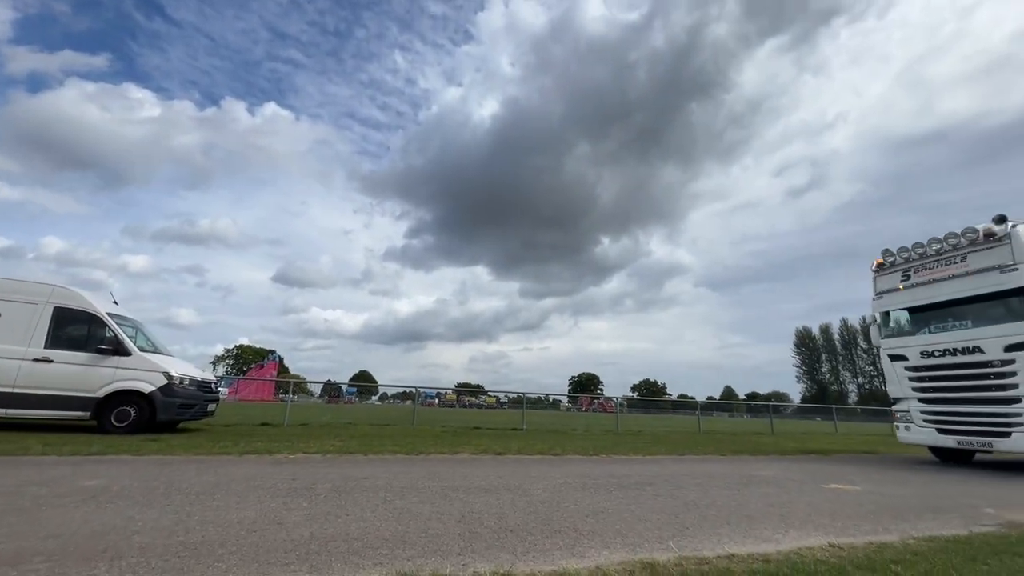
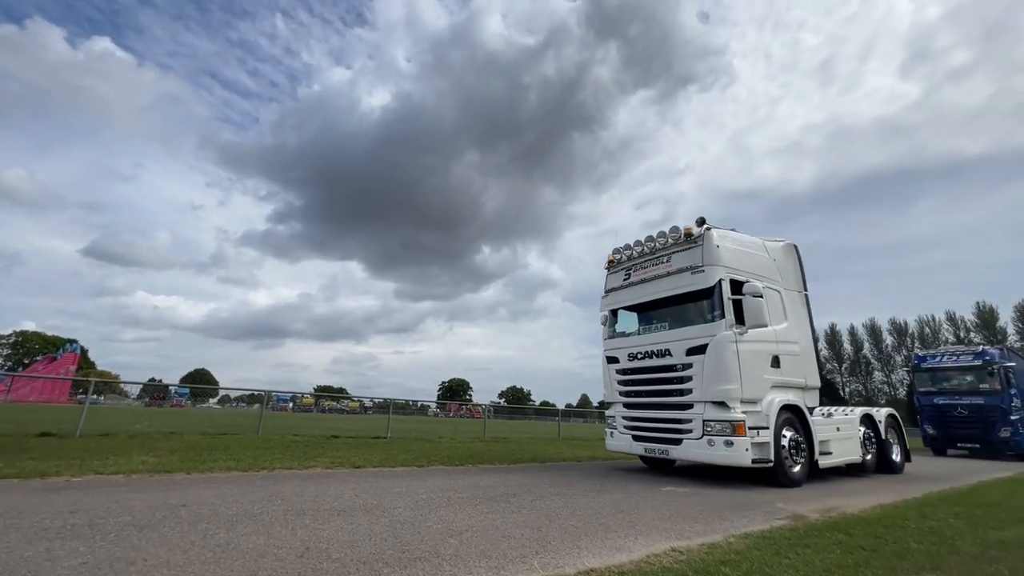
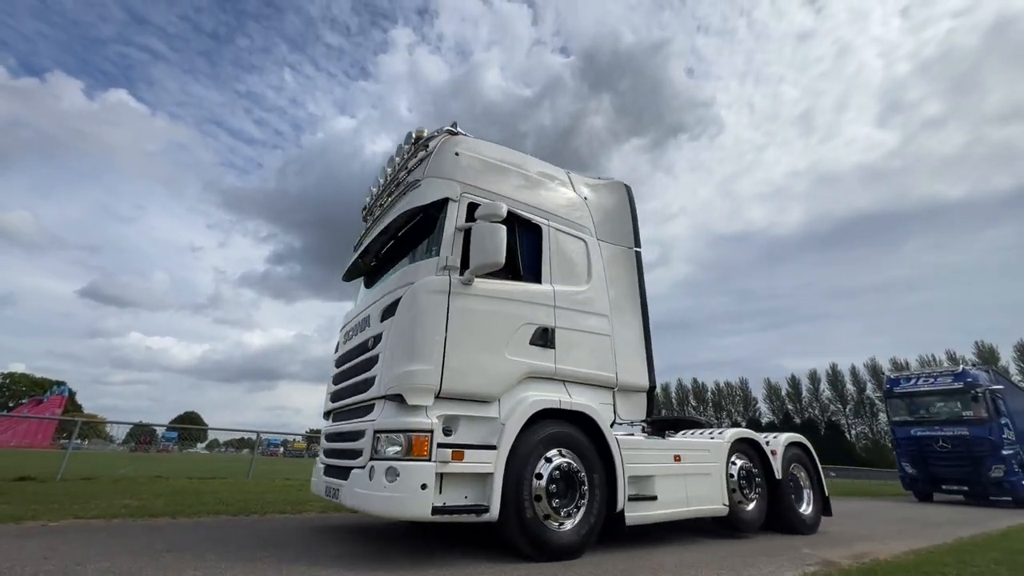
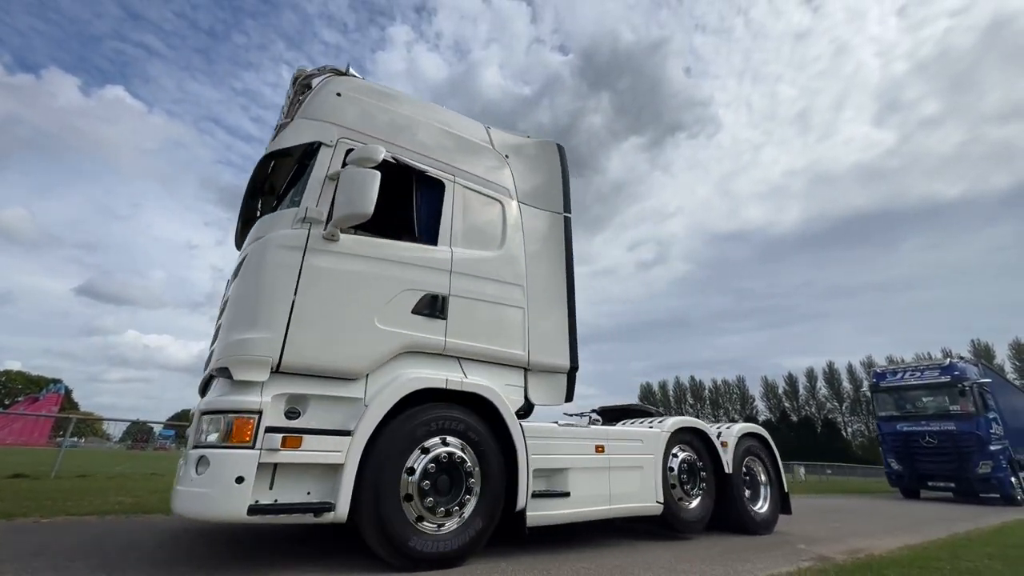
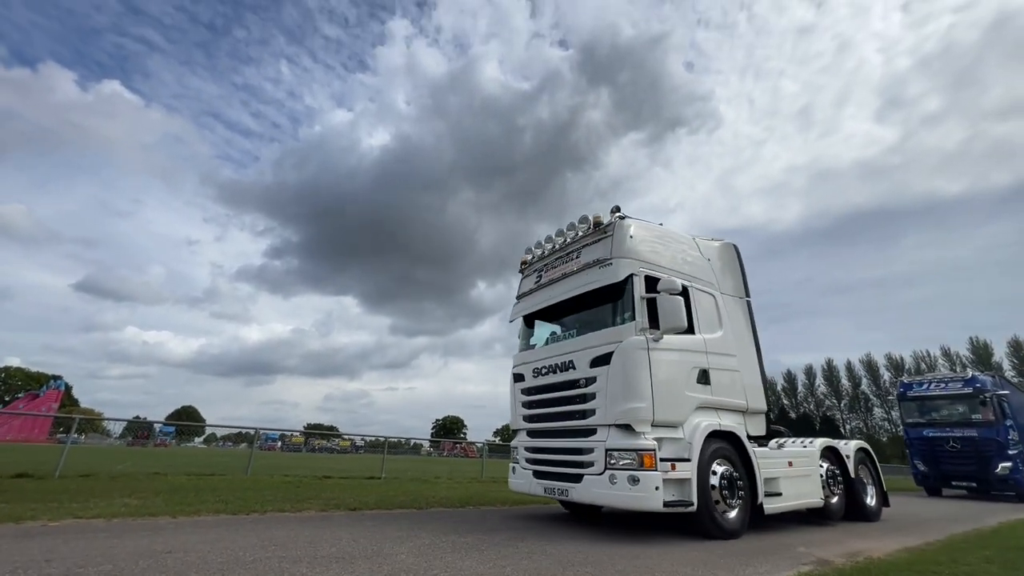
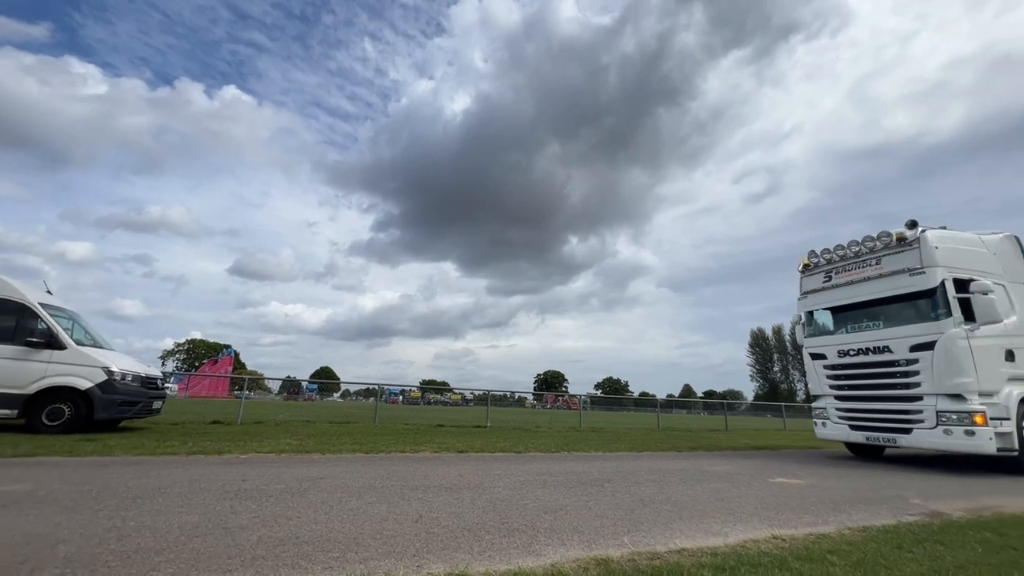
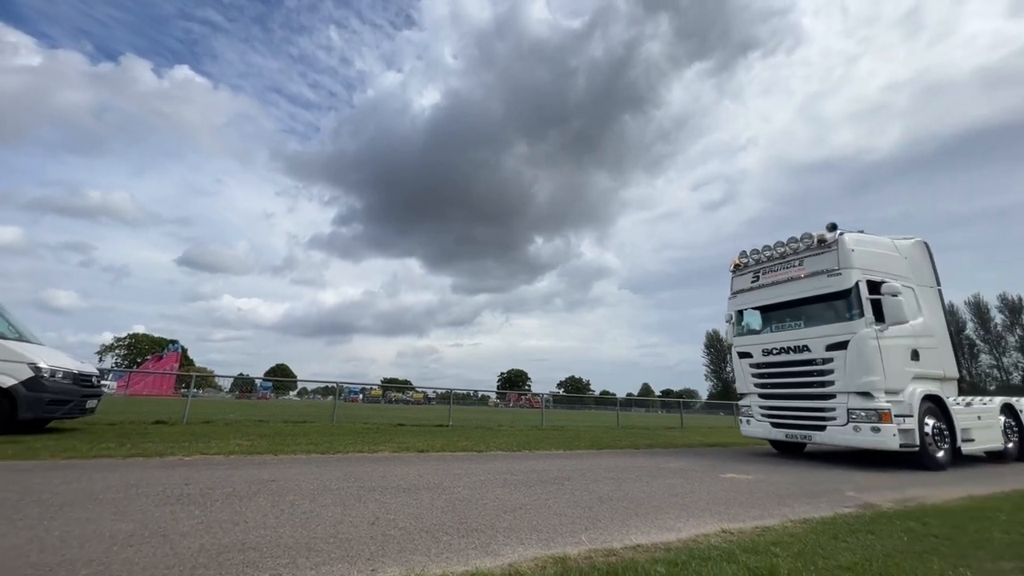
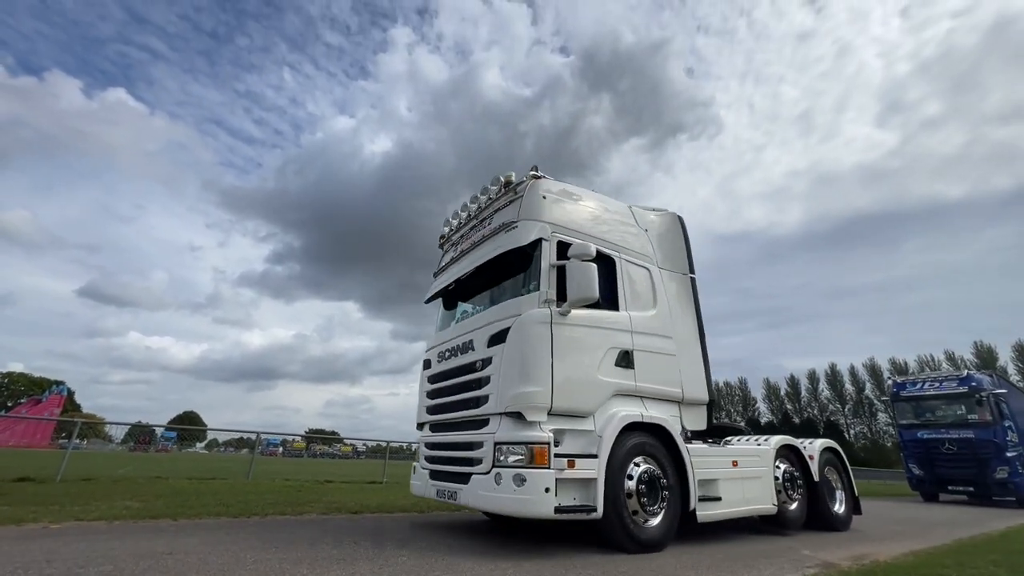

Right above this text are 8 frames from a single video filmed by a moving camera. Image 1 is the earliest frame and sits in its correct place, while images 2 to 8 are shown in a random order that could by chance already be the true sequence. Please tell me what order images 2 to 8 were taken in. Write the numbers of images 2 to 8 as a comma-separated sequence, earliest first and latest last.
6, 7, 2, 5, 8, 3, 4
